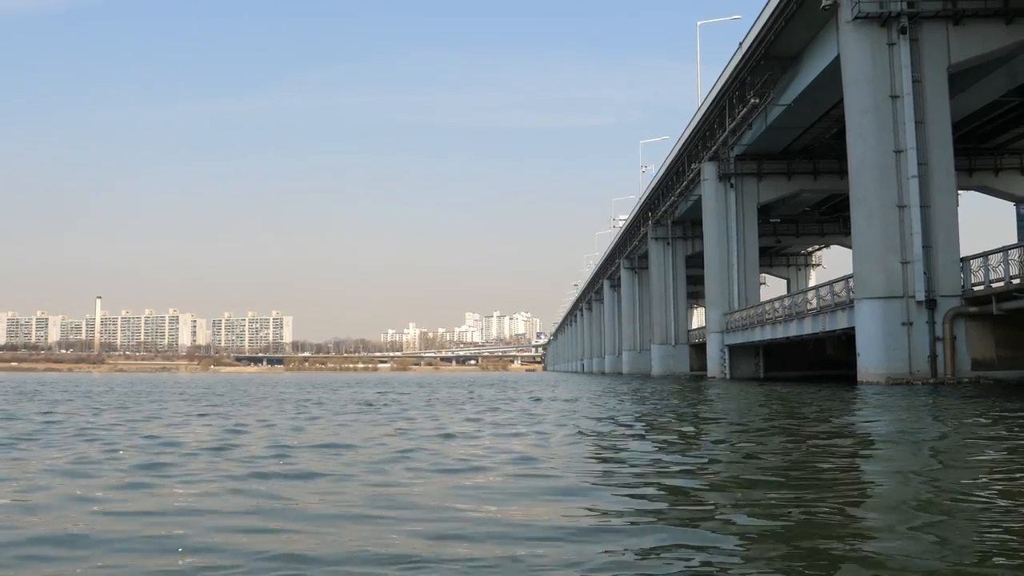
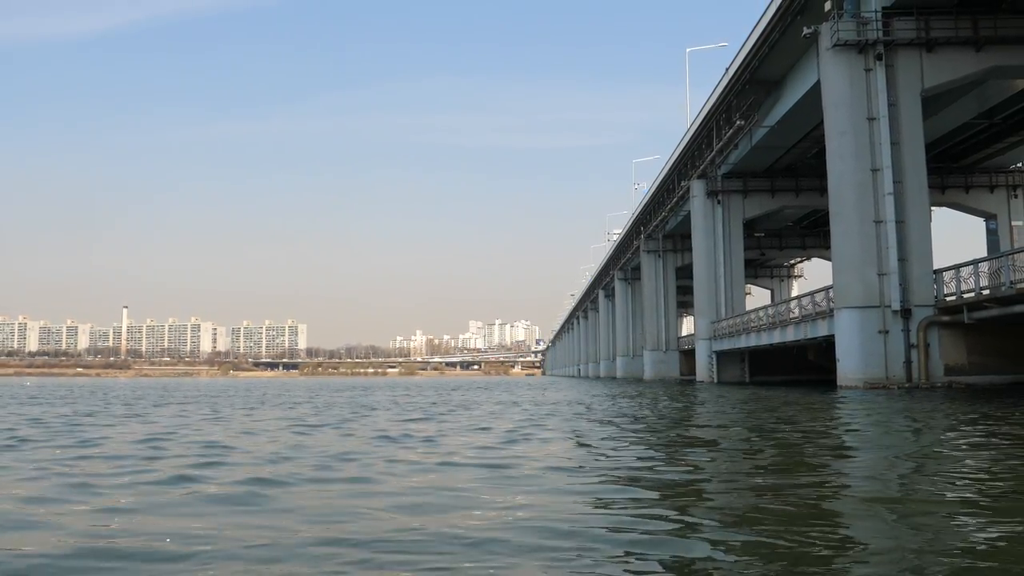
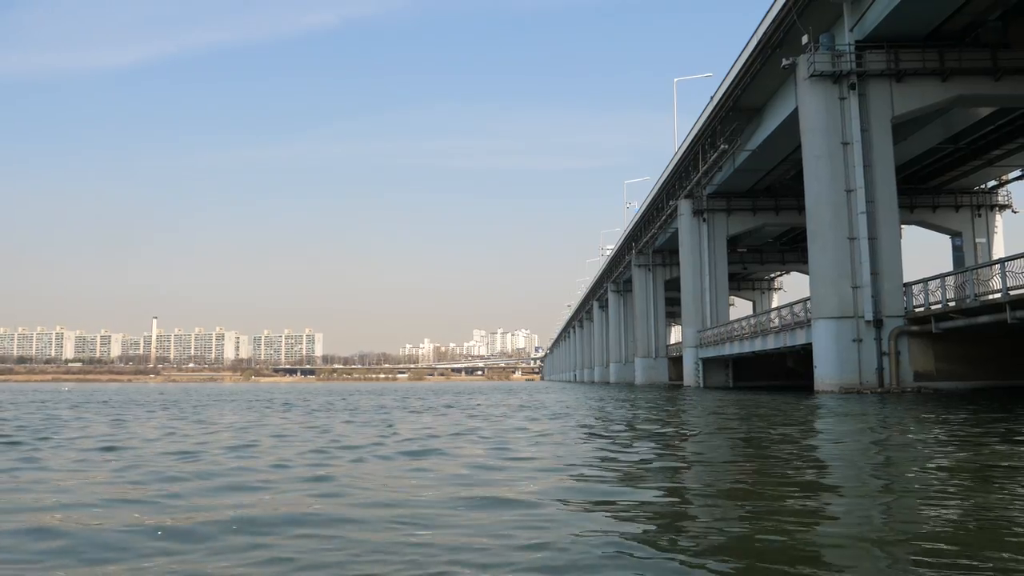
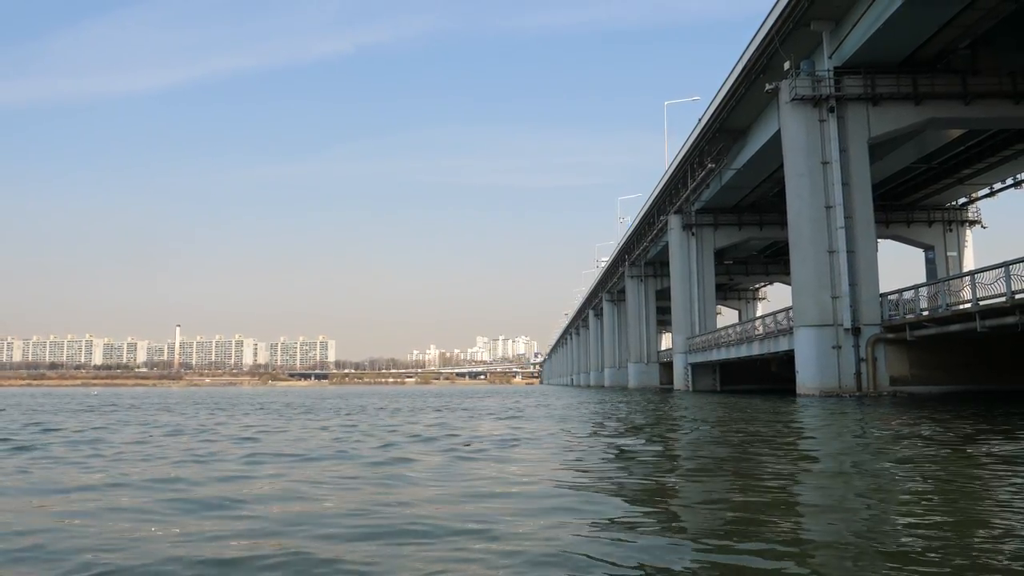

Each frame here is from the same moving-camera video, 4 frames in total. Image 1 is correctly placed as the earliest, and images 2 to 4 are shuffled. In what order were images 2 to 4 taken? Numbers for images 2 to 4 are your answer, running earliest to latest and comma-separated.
2, 3, 4
